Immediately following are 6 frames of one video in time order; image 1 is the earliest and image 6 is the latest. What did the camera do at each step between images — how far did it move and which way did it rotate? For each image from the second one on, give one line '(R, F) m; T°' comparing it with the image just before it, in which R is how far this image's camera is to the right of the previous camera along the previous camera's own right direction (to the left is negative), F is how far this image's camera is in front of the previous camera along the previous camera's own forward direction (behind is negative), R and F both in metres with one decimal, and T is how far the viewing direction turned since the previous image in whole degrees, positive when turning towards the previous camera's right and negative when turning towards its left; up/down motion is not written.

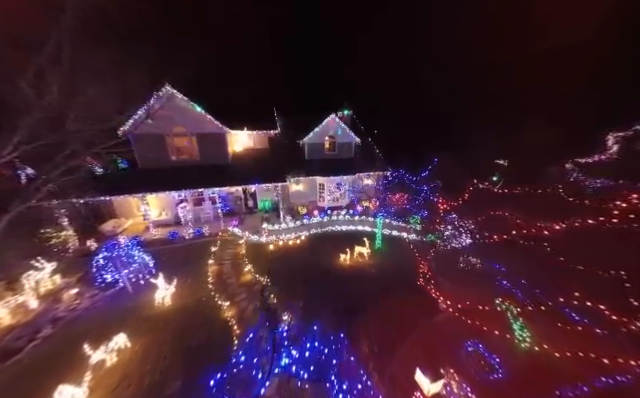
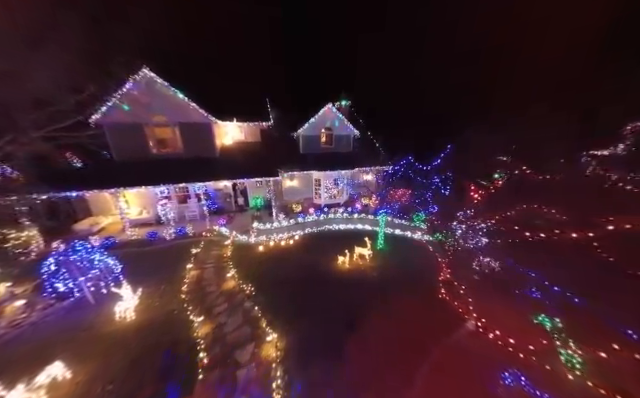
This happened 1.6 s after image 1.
(+0.1, +1.0) m; +1°
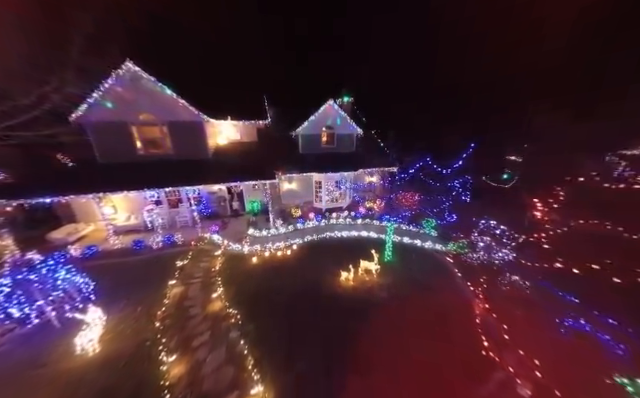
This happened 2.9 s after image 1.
(+0.1, +0.9) m; 0°
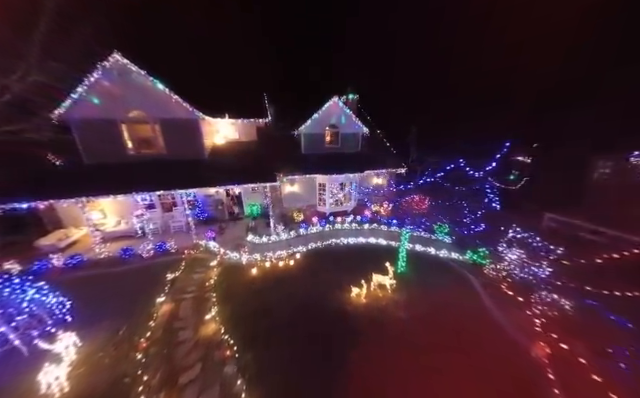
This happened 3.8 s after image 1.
(-0.2, +0.7) m; 0°
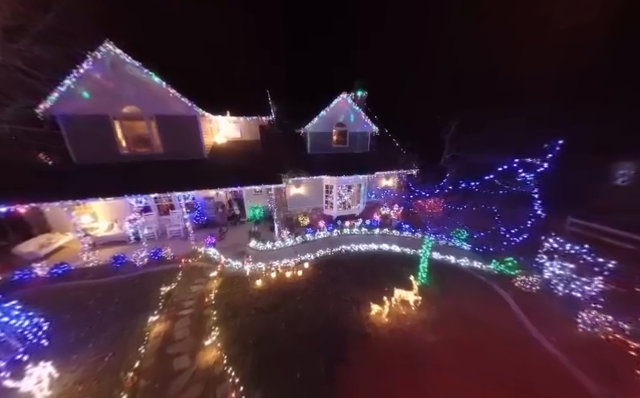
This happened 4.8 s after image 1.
(-0.4, +0.7) m; 0°
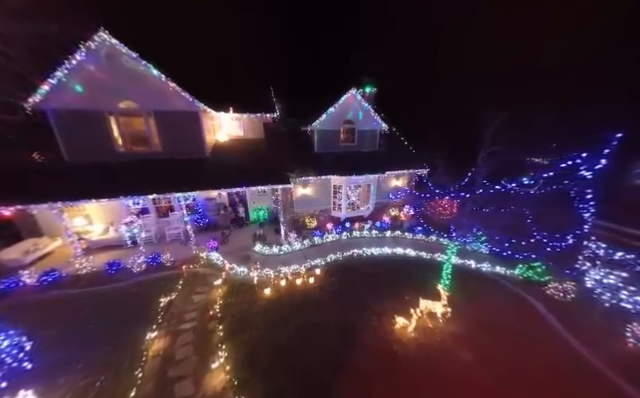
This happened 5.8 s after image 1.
(-0.5, +0.5) m; 0°
